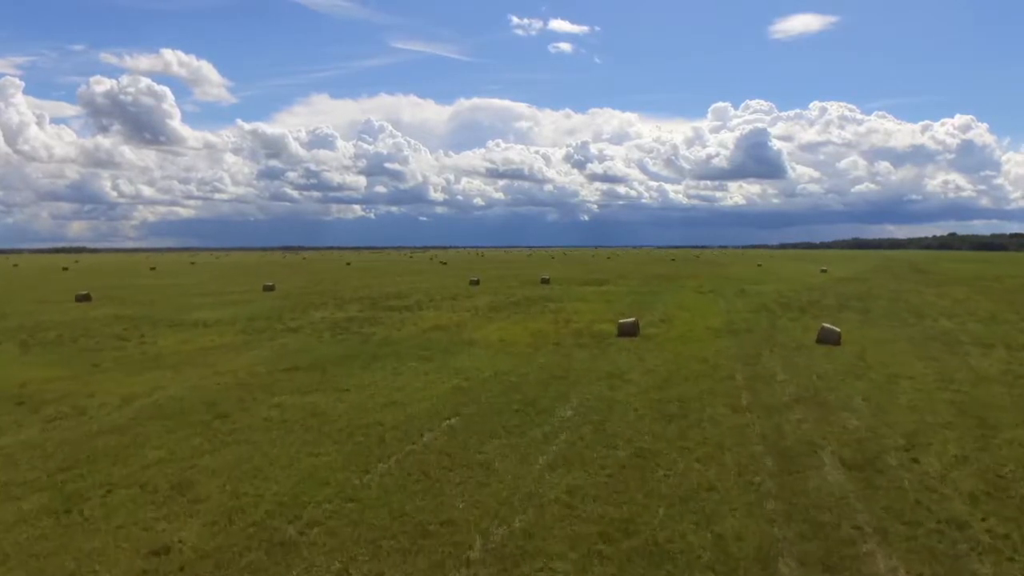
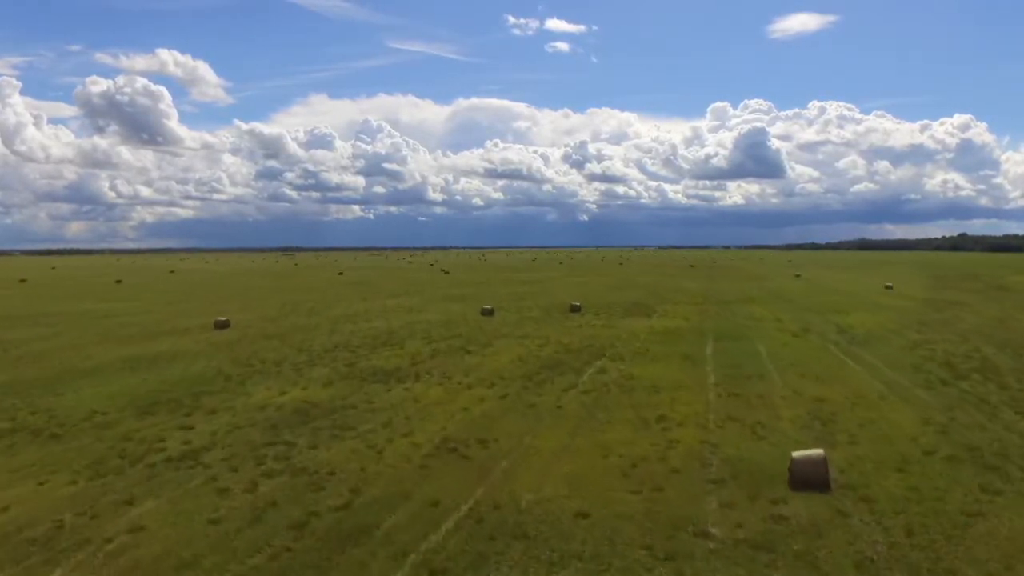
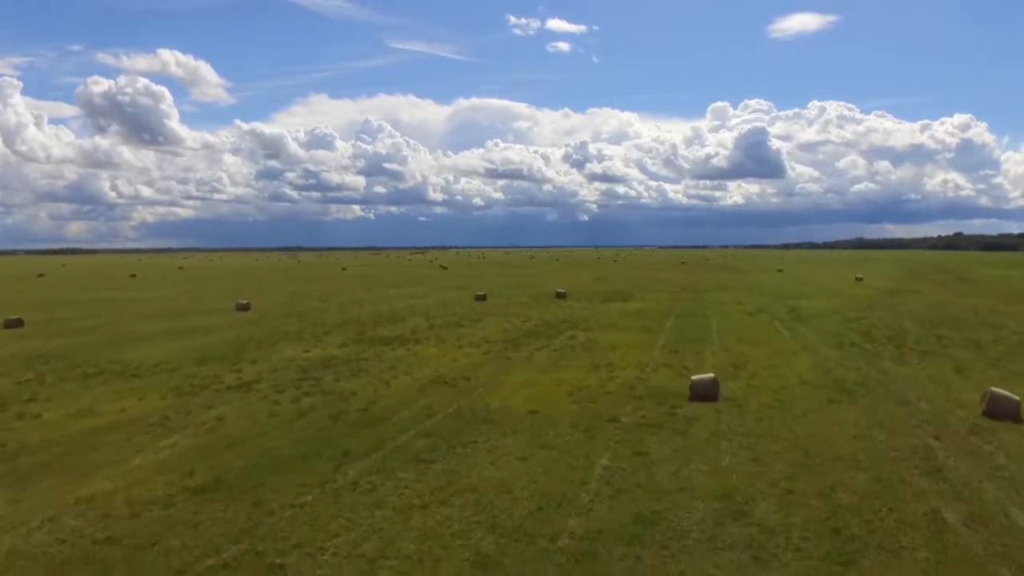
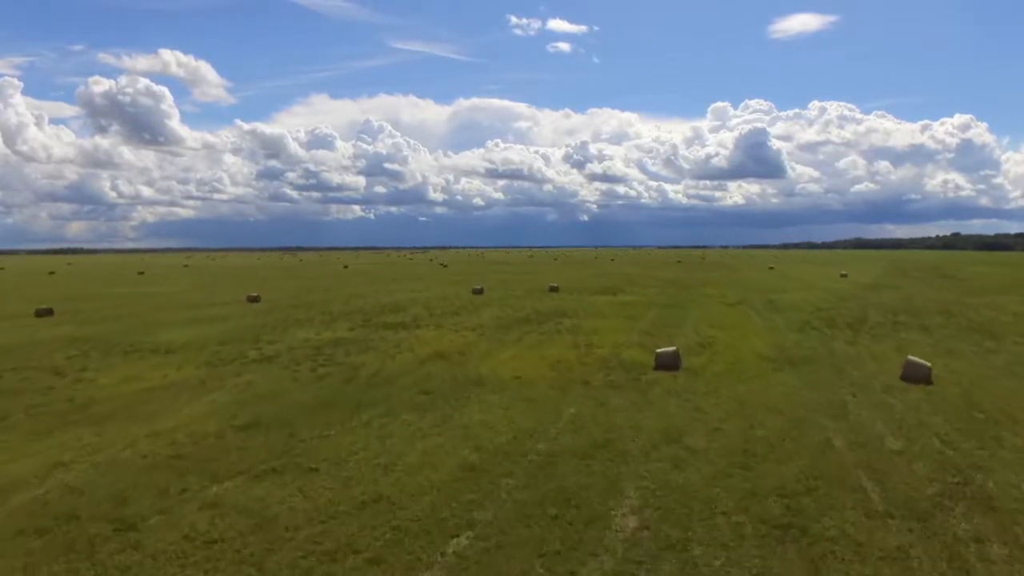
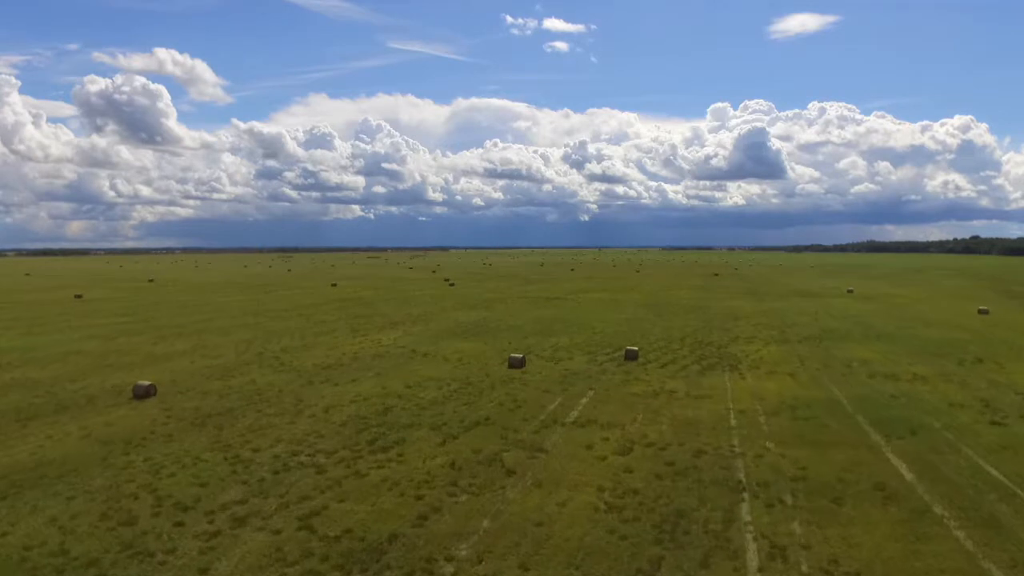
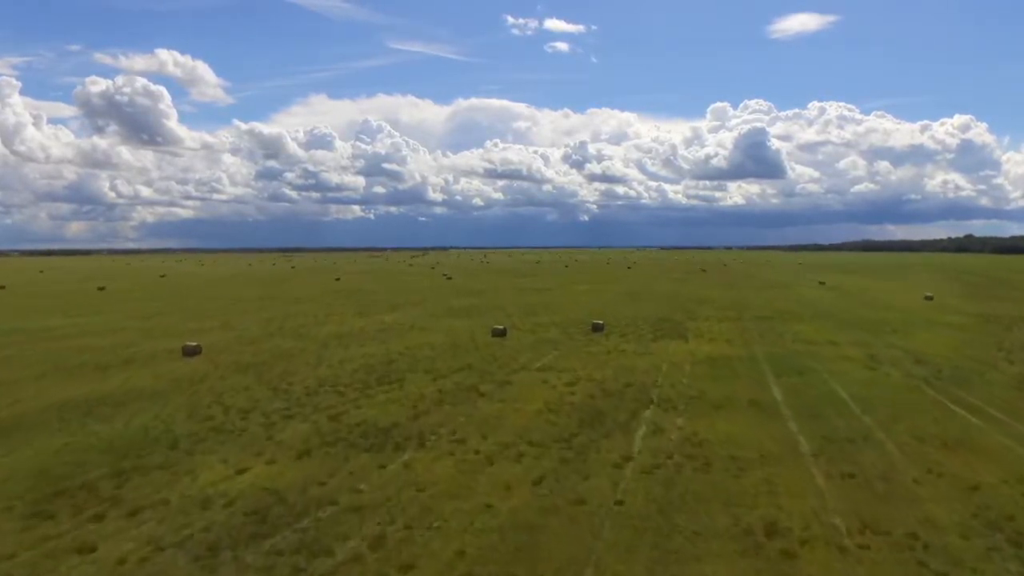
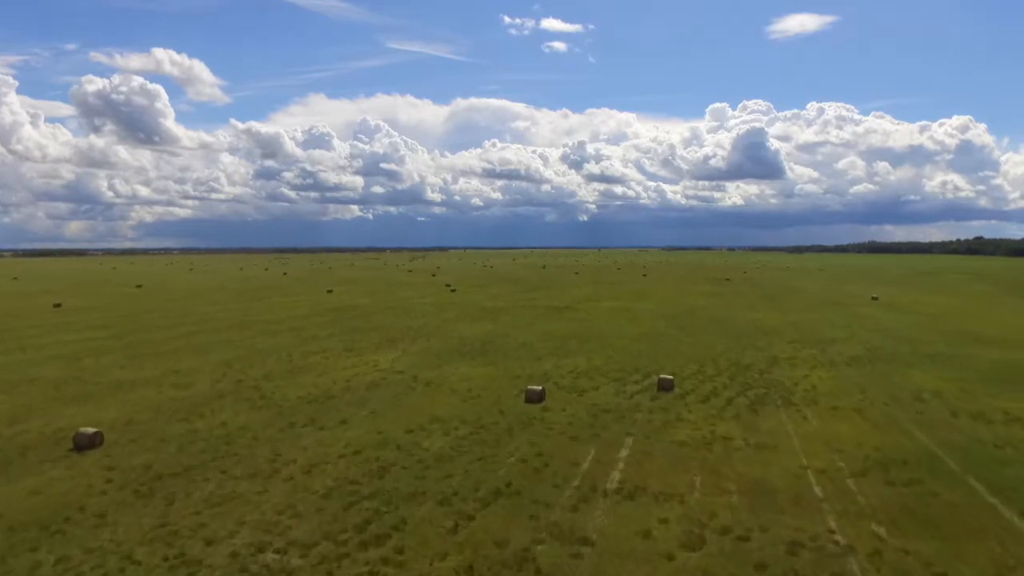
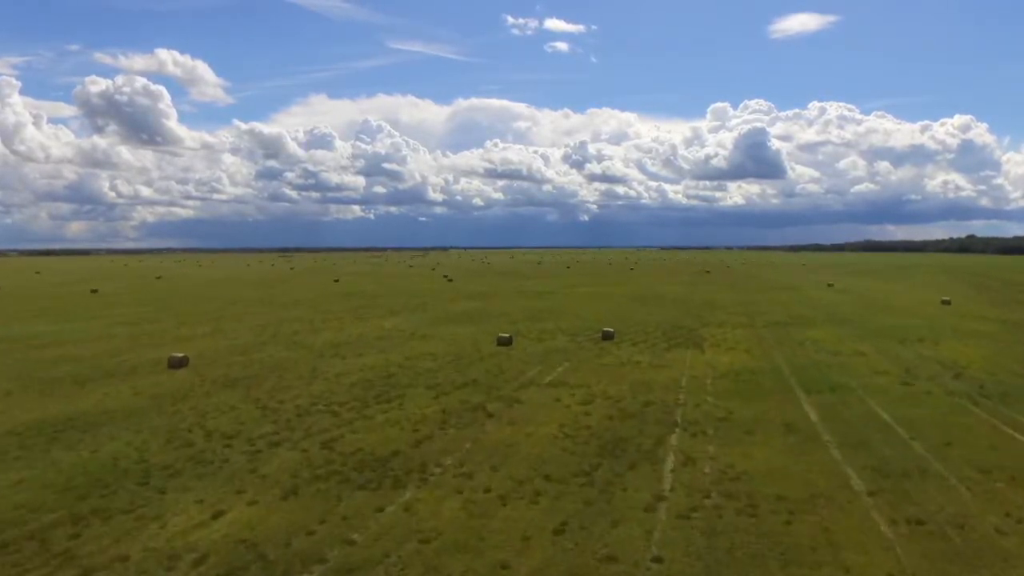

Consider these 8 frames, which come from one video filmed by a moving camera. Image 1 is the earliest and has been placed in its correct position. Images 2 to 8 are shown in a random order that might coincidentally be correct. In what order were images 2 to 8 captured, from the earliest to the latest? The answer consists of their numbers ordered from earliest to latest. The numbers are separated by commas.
4, 3, 2, 6, 8, 5, 7
